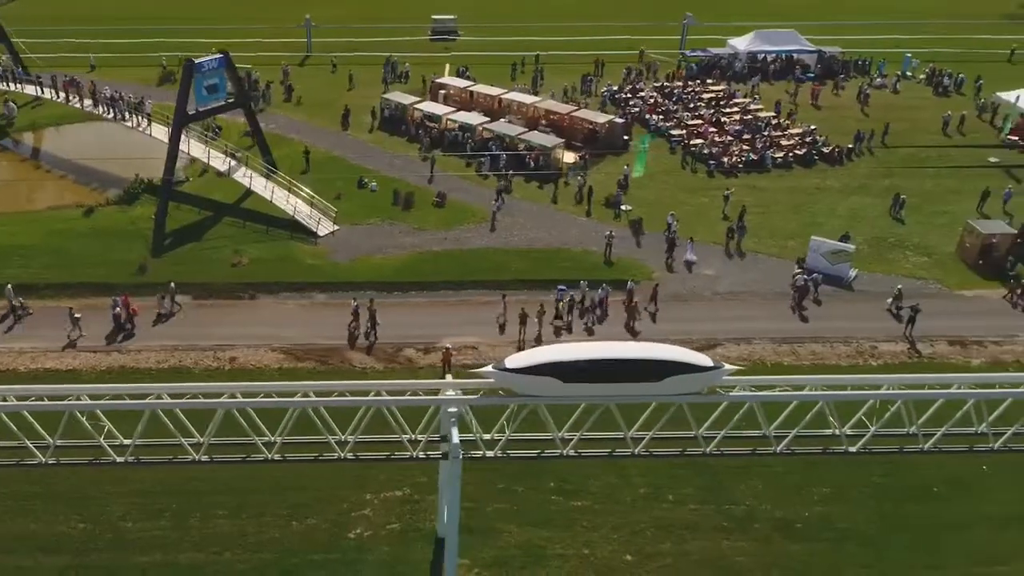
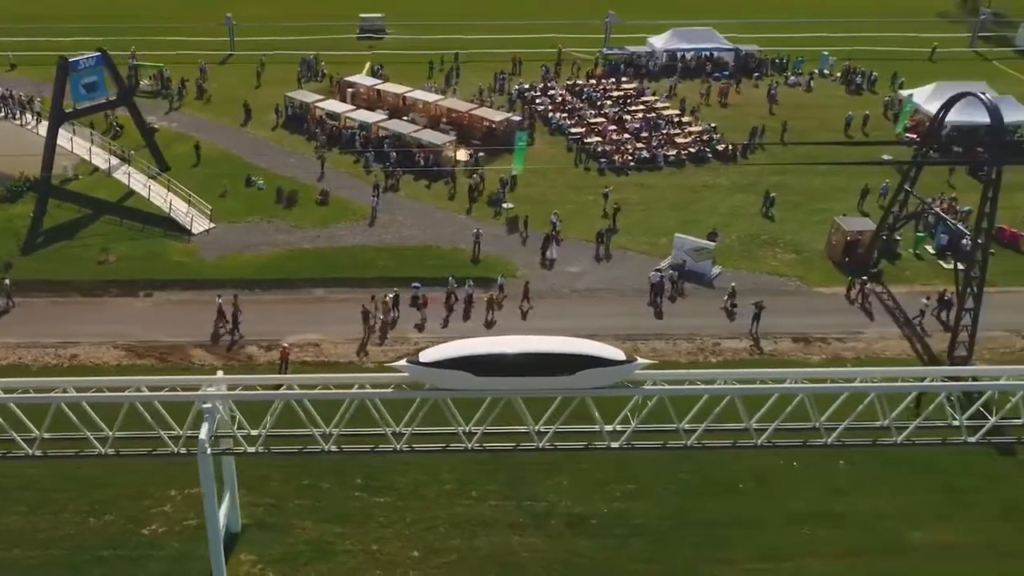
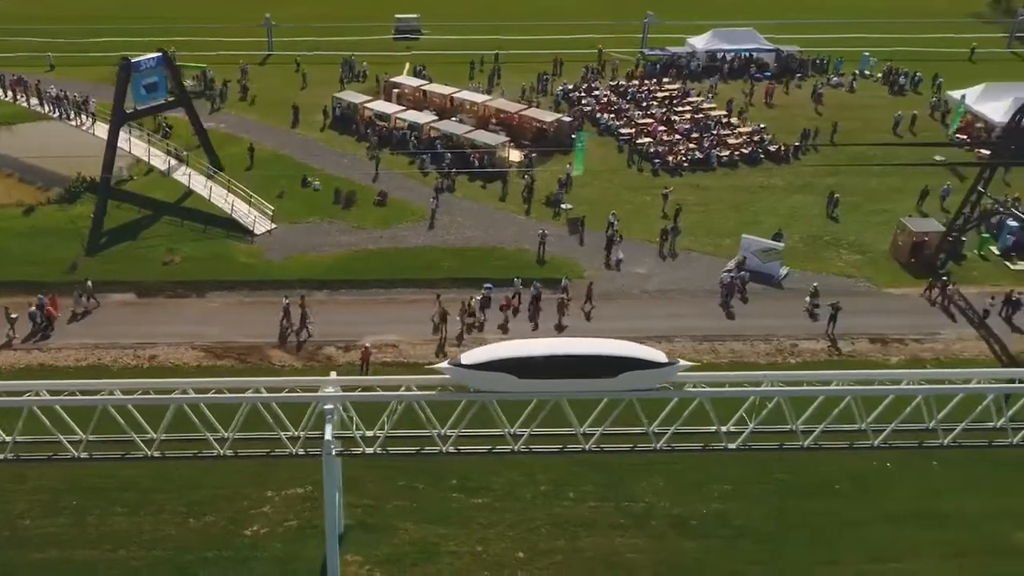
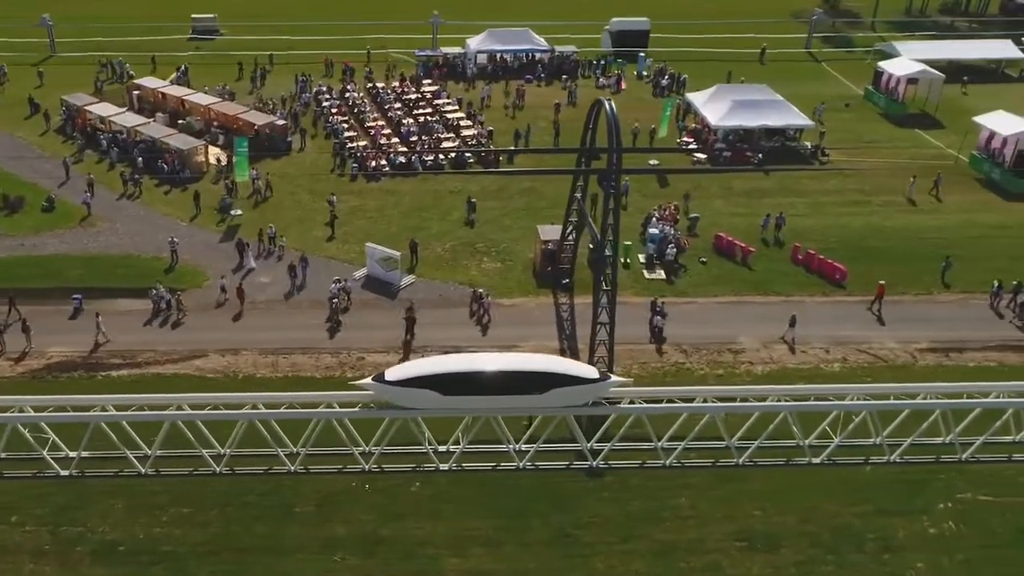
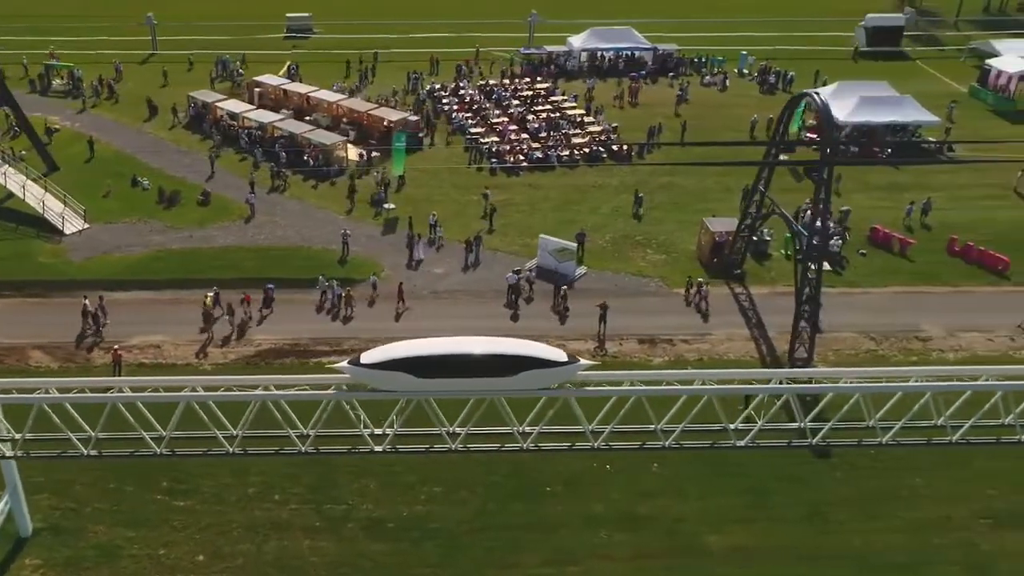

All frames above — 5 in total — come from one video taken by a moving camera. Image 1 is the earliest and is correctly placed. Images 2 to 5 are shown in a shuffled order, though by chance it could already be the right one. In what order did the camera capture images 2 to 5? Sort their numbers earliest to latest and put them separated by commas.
3, 2, 5, 4
